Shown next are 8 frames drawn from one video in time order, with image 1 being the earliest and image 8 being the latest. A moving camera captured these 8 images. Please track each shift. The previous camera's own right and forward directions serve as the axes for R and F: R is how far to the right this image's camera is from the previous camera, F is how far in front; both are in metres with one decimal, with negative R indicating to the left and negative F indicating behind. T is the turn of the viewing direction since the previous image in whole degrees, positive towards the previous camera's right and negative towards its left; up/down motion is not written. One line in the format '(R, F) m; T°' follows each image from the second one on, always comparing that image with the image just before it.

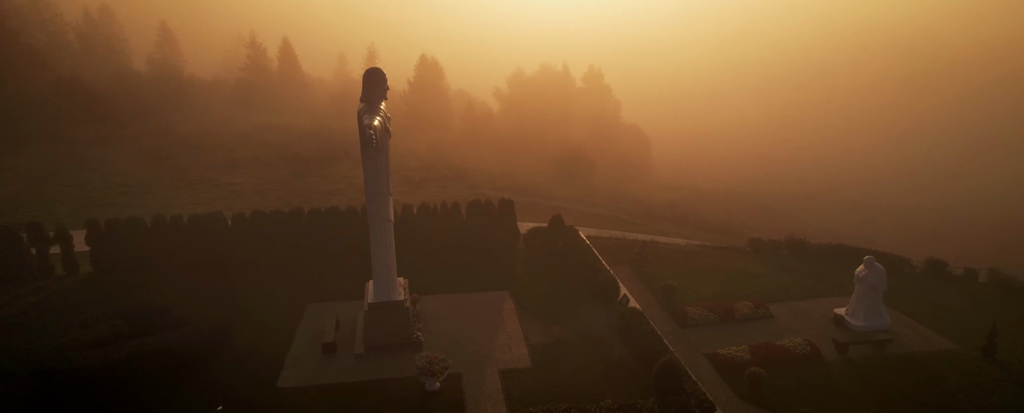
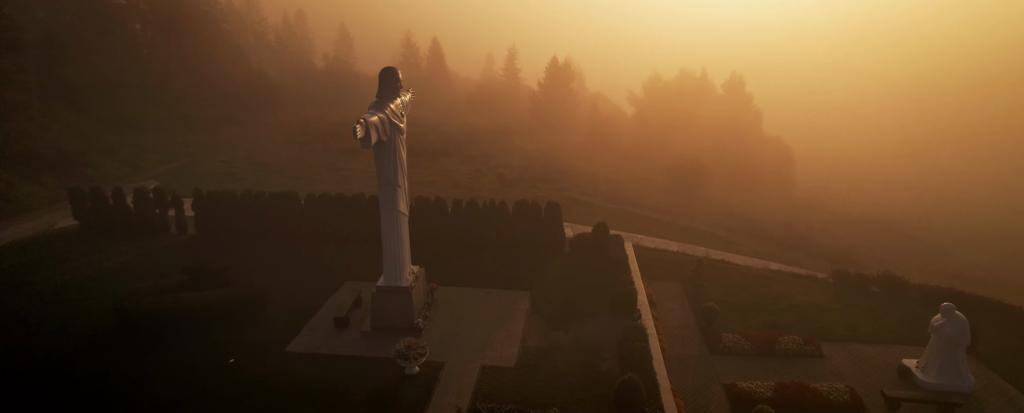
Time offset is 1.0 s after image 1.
(+3.0, +0.2) m; -14°
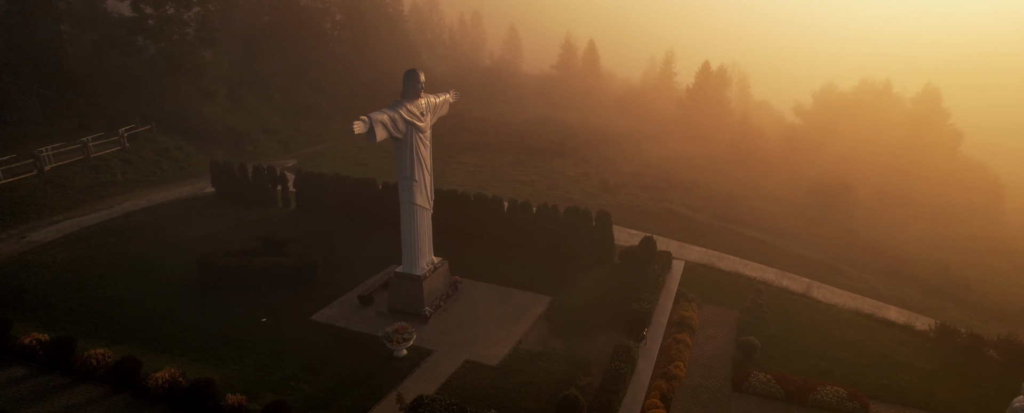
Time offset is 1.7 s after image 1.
(+3.4, +0.3) m; -16°
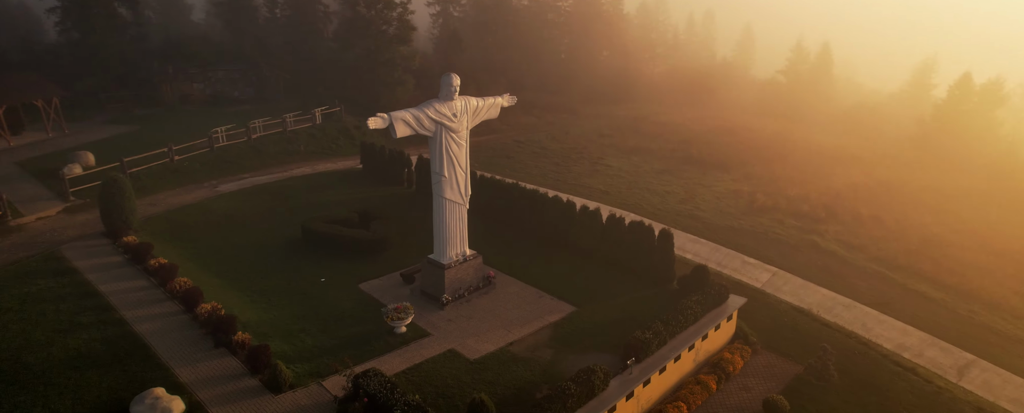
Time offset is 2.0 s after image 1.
(+4.7, +0.6) m; -21°
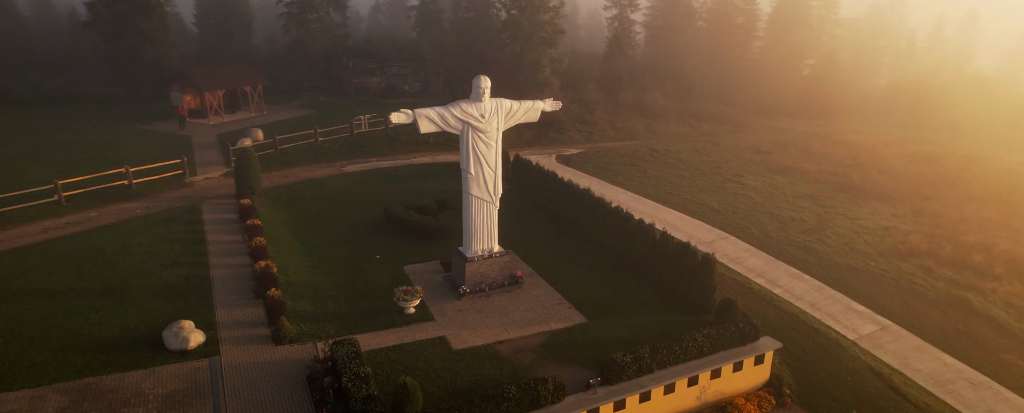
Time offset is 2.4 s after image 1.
(+4.2, +0.5) m; -18°
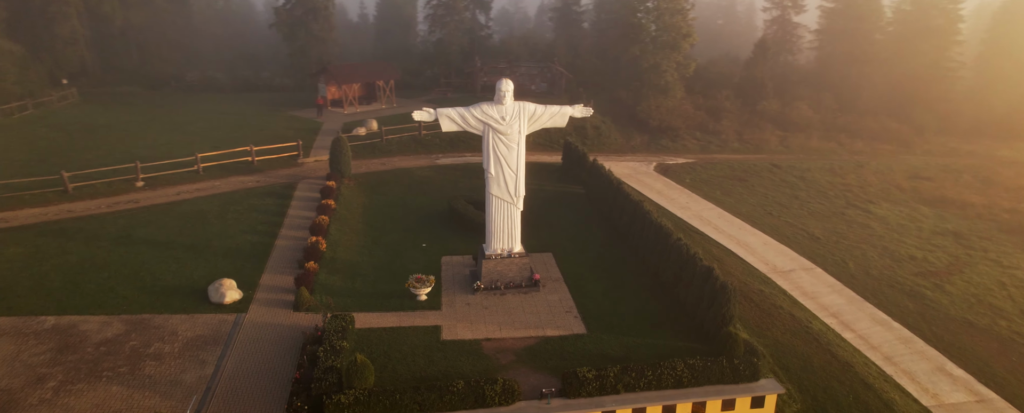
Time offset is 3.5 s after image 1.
(+3.7, +0.4) m; -15°
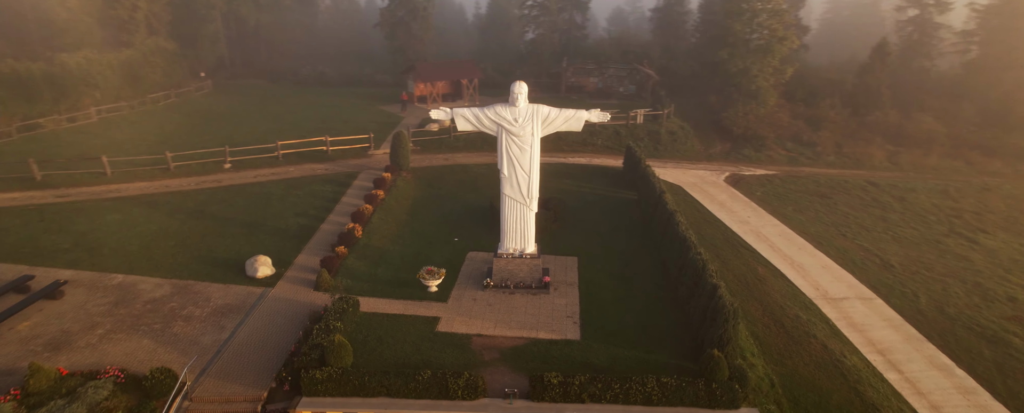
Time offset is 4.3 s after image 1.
(+2.7, +0.1) m; -11°
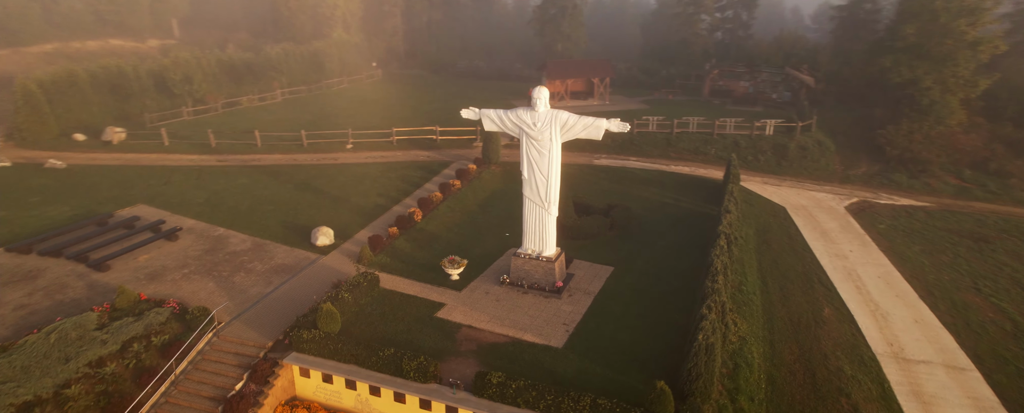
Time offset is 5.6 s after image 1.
(+4.4, +0.3) m; -17°
